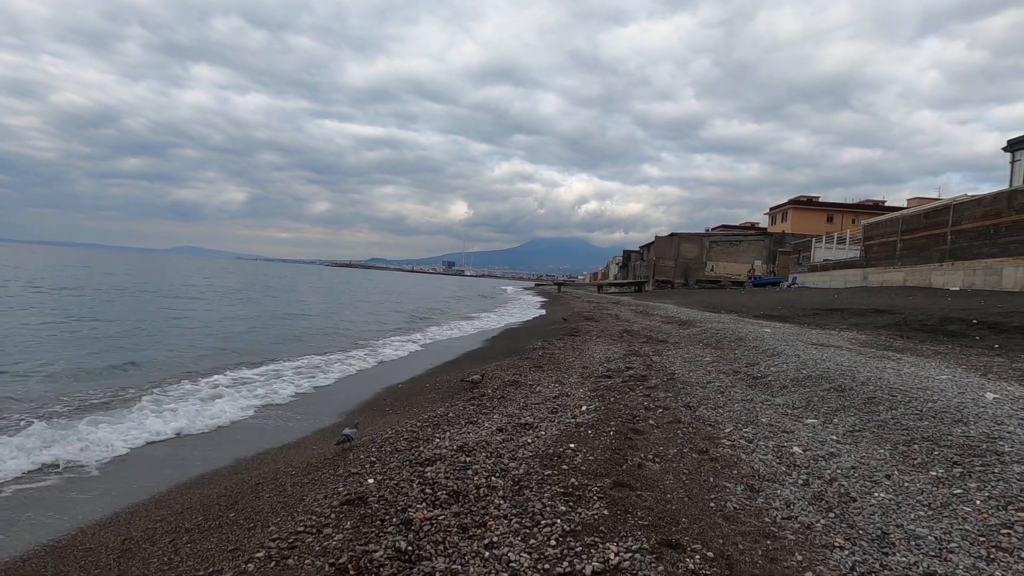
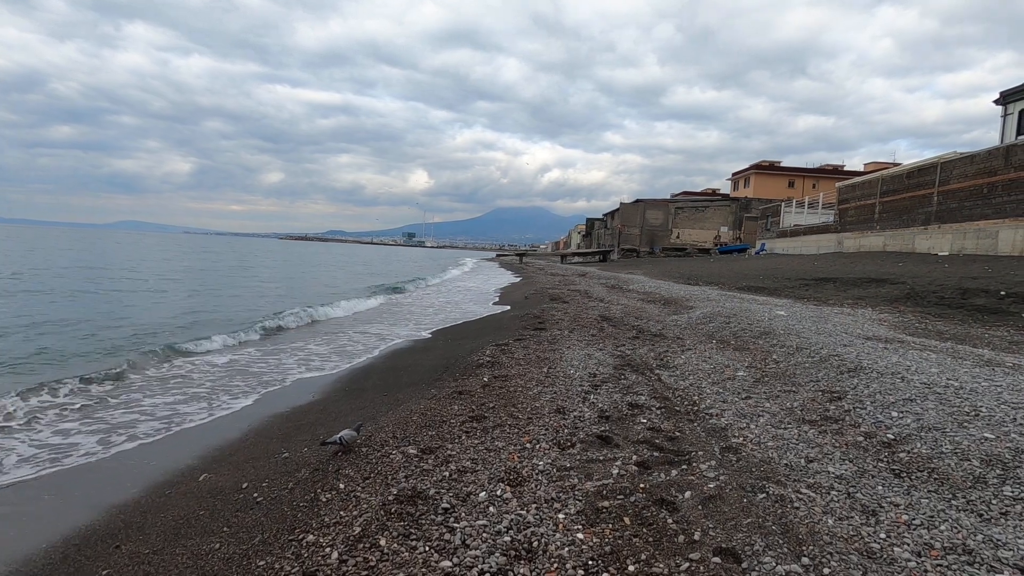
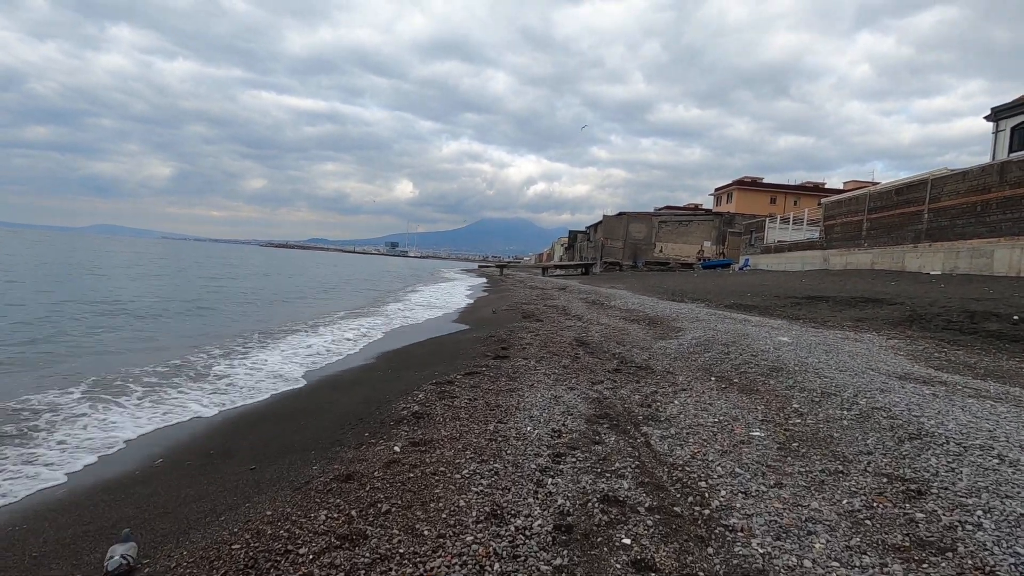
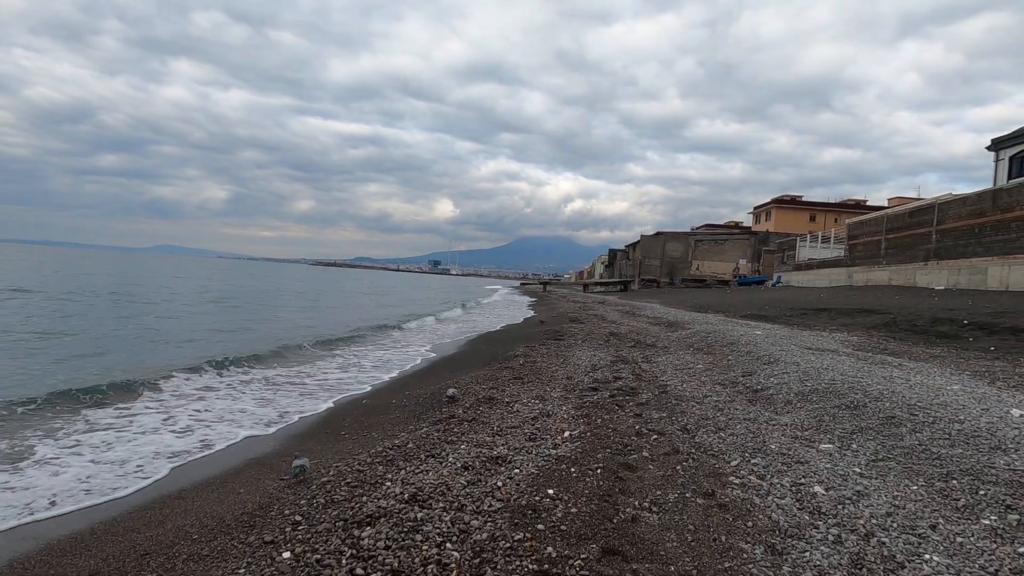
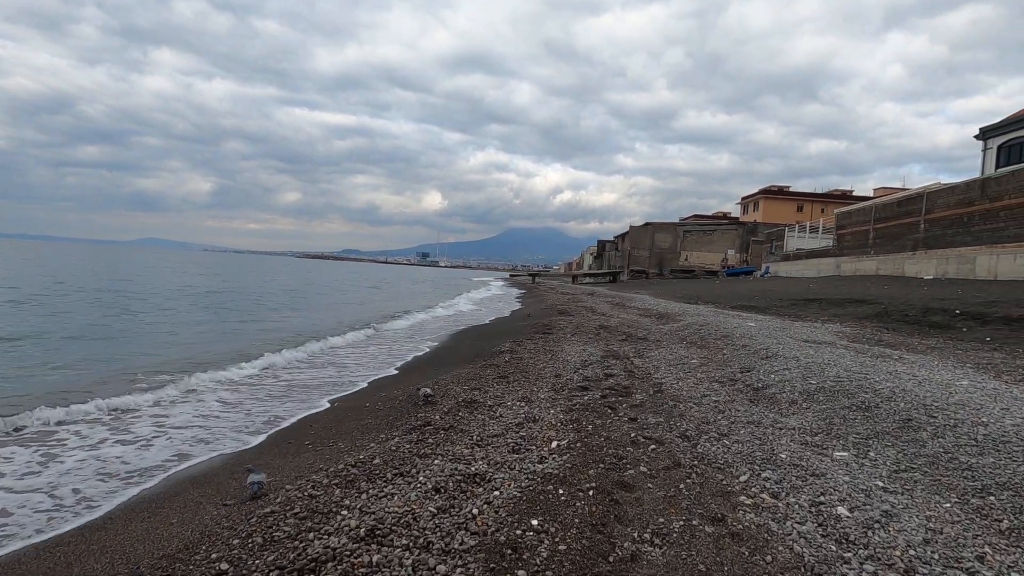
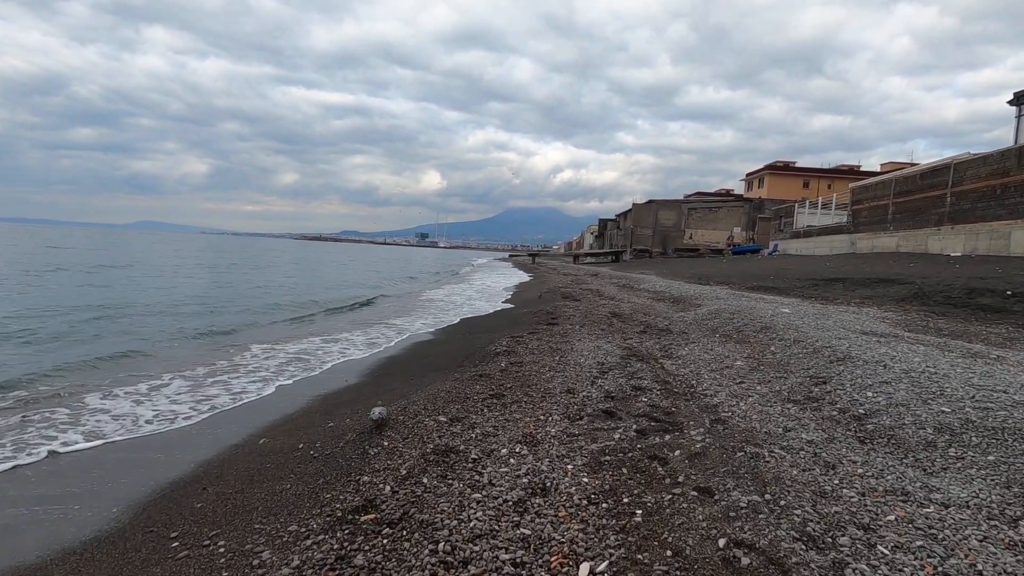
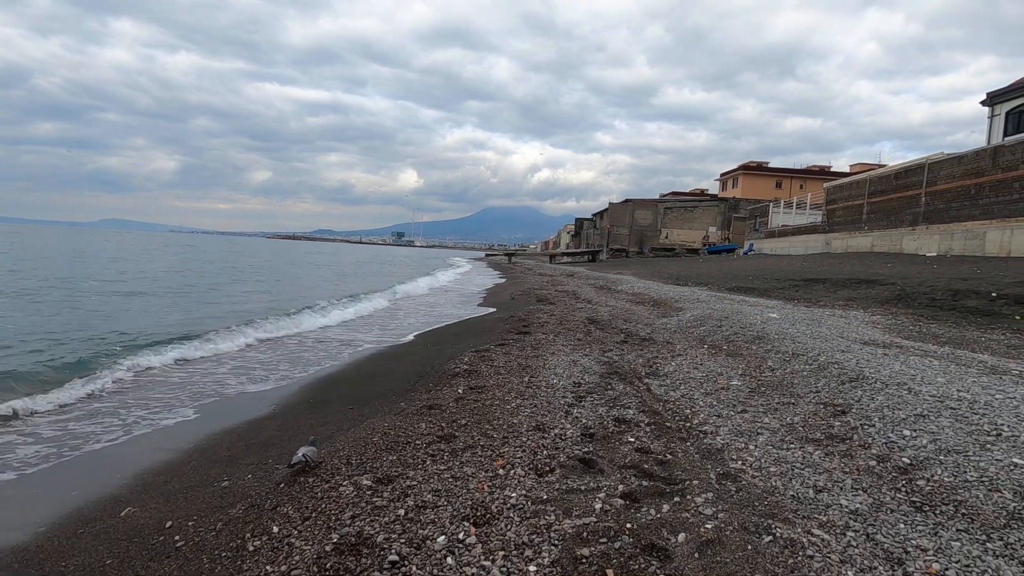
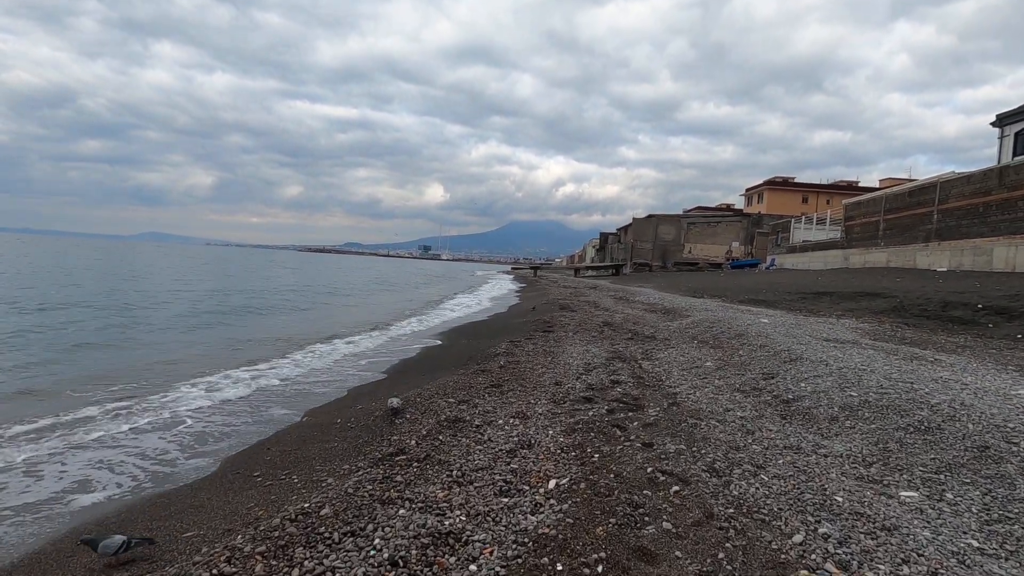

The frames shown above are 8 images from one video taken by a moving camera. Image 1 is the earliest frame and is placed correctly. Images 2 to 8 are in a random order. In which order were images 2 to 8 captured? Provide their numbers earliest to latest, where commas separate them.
4, 5, 8, 6, 2, 7, 3
